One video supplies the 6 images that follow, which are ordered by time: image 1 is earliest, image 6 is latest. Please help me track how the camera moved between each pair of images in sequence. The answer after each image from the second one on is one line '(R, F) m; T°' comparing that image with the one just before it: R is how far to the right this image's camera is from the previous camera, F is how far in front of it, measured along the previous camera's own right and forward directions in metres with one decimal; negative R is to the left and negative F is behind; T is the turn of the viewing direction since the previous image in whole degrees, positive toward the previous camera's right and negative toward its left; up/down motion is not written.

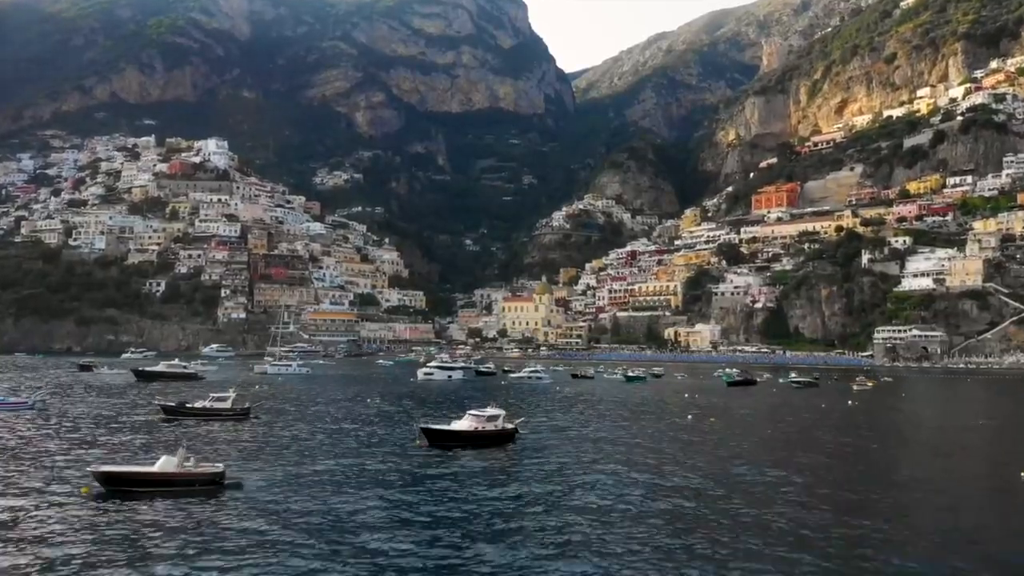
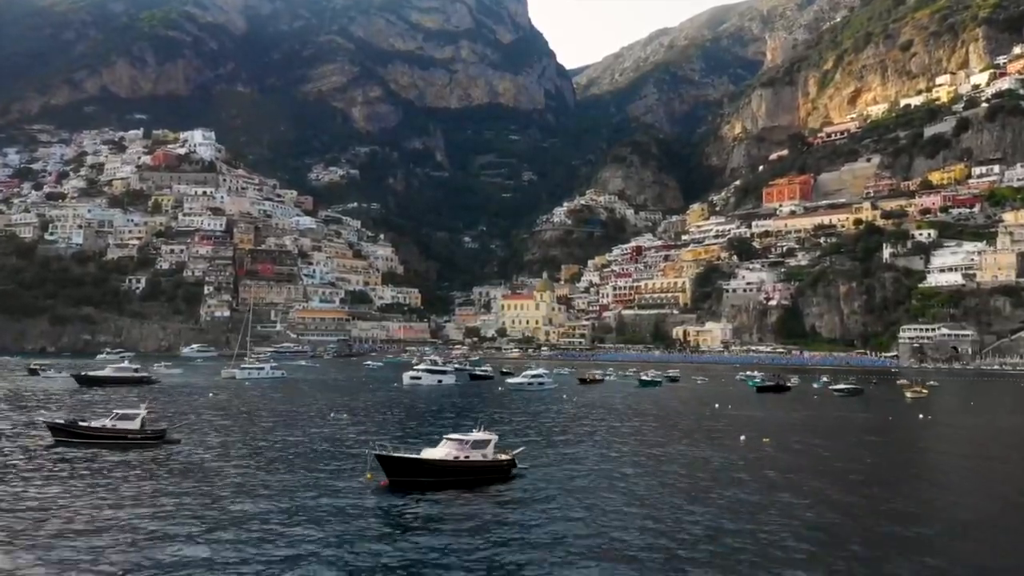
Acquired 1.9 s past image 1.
(+0.1, +5.7) m; 0°
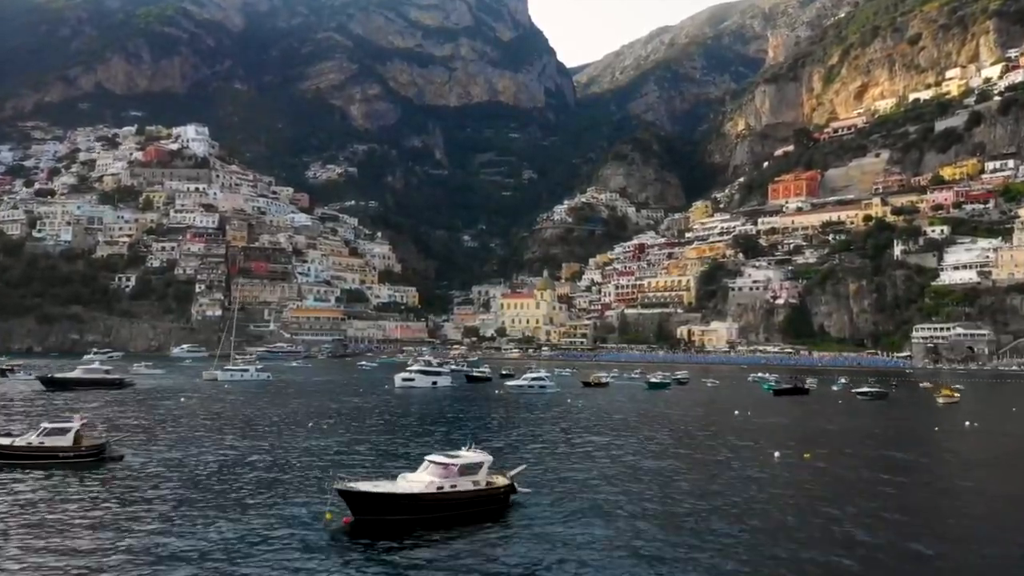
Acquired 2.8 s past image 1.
(0.0, +2.7) m; 0°
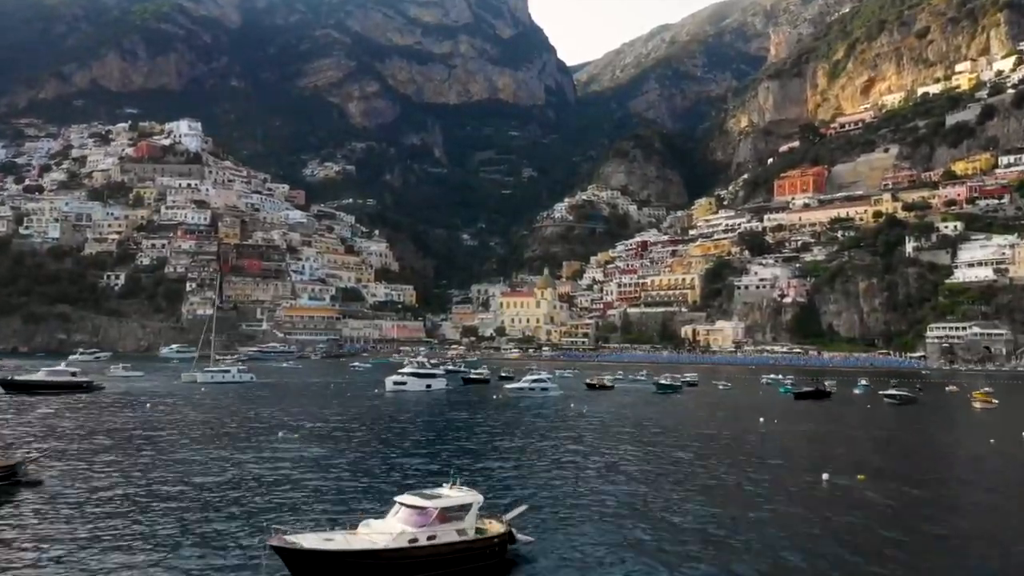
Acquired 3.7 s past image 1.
(0.0, +2.7) m; 0°
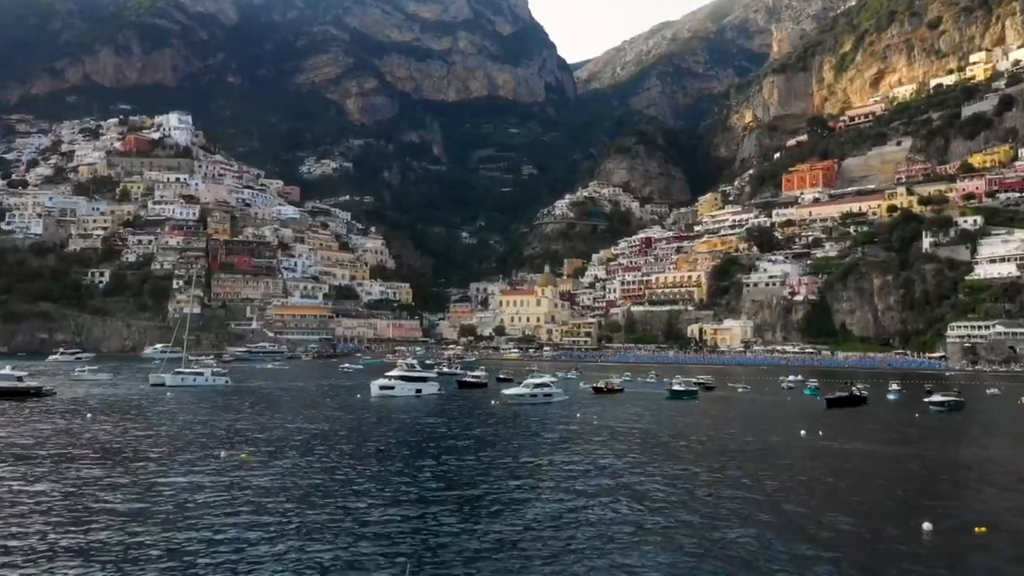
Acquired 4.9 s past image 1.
(0.0, +3.6) m; 0°
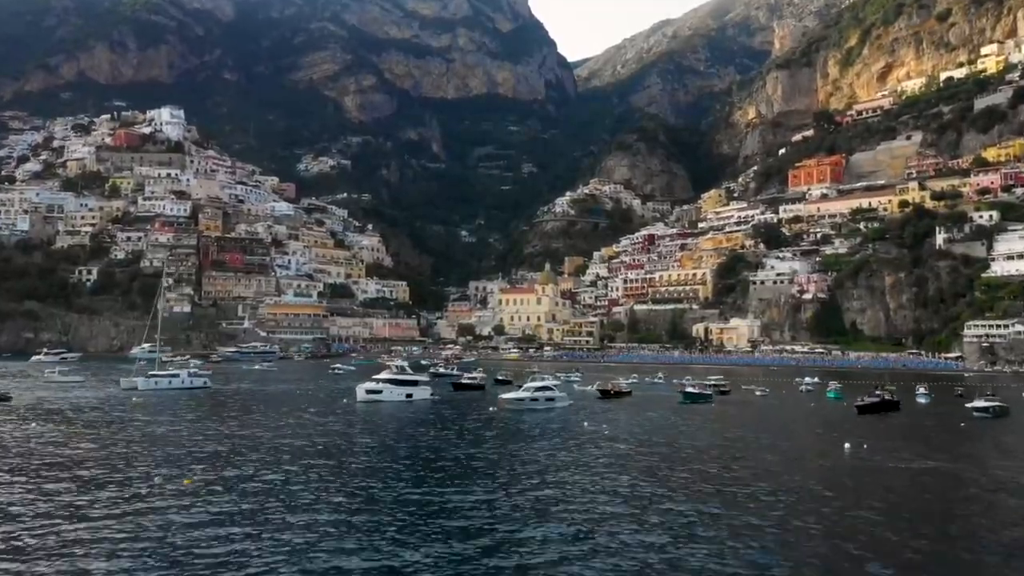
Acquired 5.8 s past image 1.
(0.0, +2.7) m; 0°
